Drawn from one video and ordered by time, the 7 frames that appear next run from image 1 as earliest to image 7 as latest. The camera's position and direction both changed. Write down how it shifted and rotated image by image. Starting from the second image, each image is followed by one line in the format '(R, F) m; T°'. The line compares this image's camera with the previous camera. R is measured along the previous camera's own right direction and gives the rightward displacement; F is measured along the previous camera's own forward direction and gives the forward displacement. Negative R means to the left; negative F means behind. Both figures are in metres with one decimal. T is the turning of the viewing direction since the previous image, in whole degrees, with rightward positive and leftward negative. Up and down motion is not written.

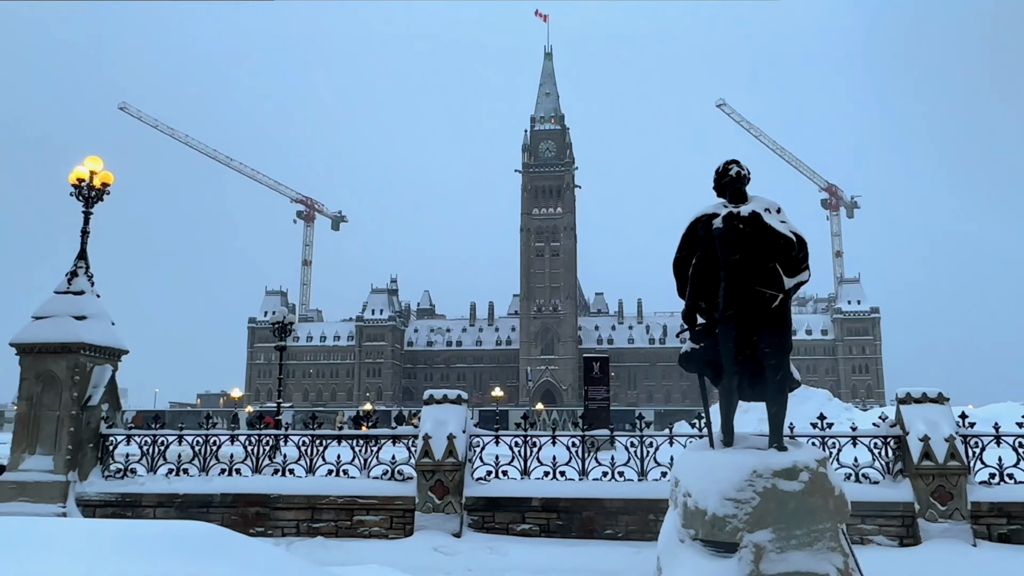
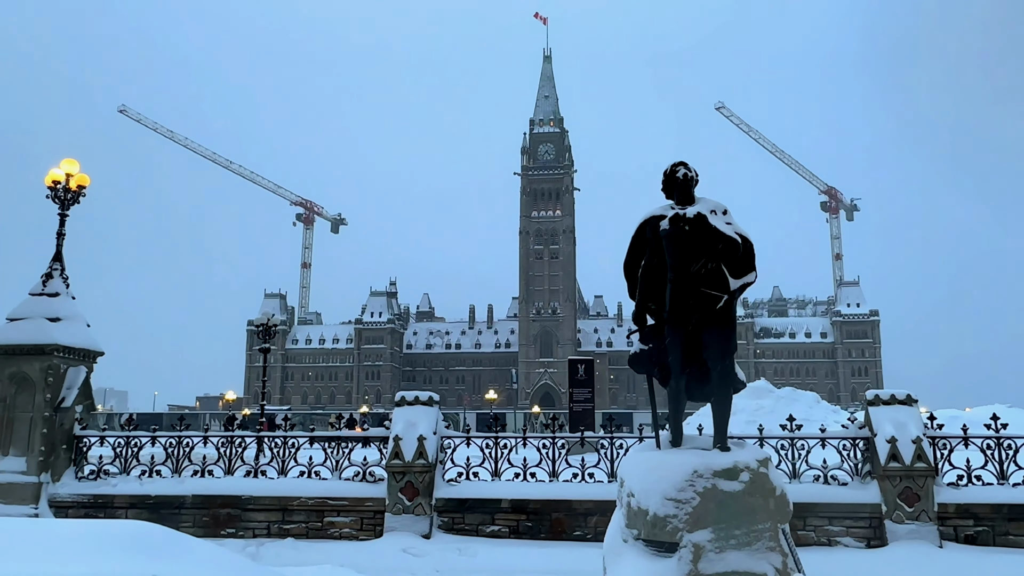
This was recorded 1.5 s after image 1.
(+0.4, 0.0) m; 0°
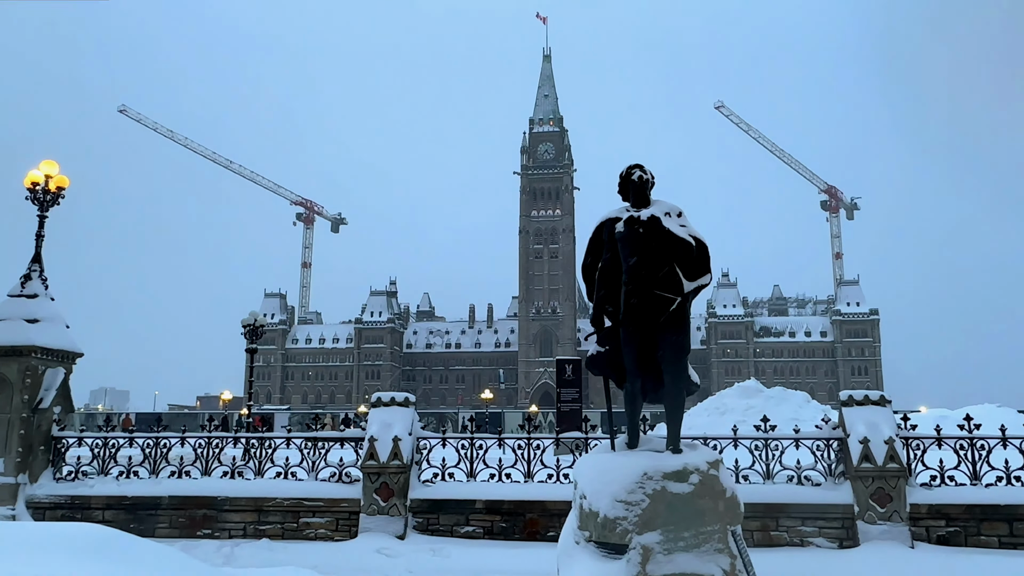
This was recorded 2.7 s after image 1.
(+0.3, 0.0) m; 0°
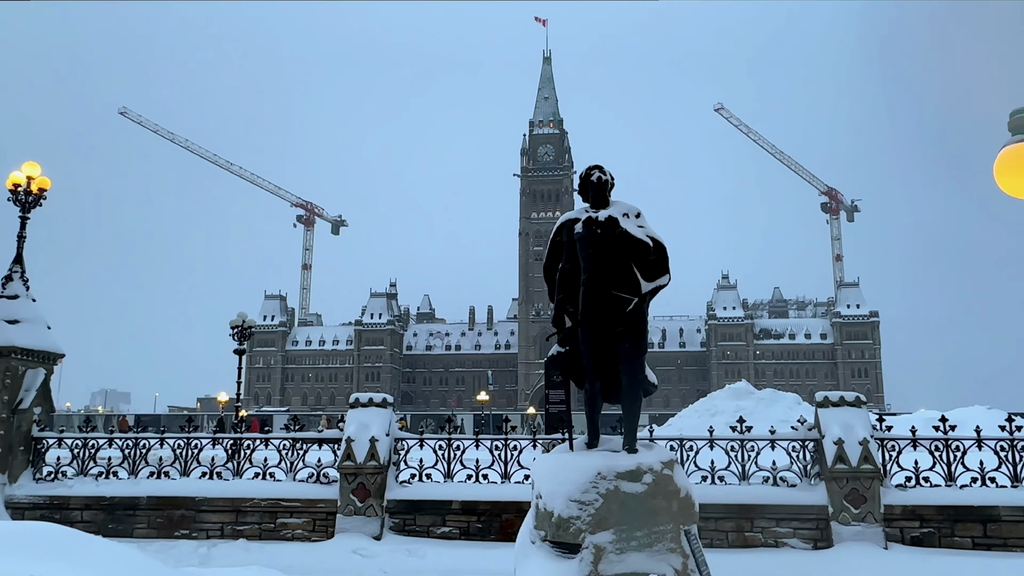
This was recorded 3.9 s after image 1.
(+0.3, 0.0) m; 0°
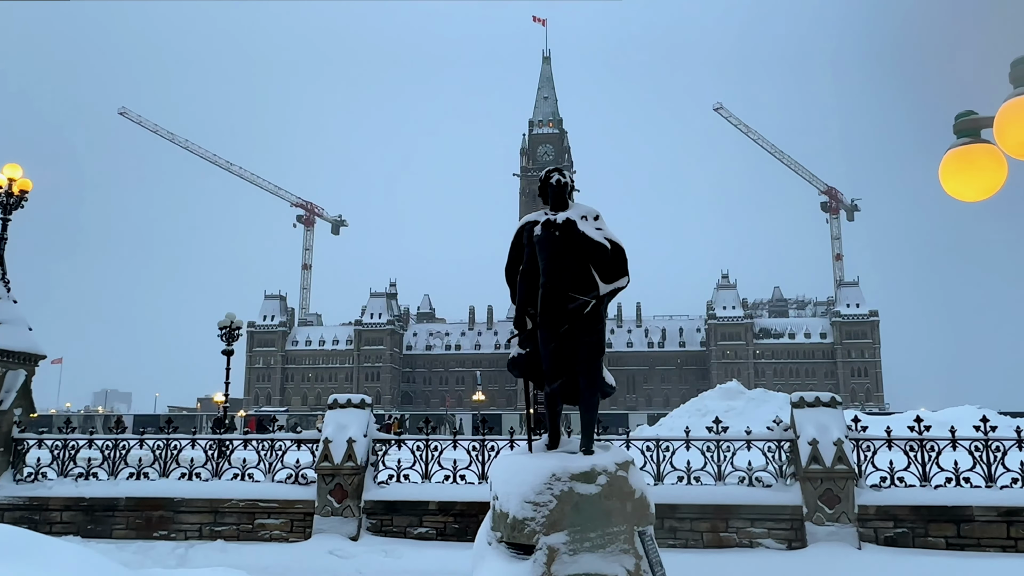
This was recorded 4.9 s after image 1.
(+0.3, 0.0) m; 0°
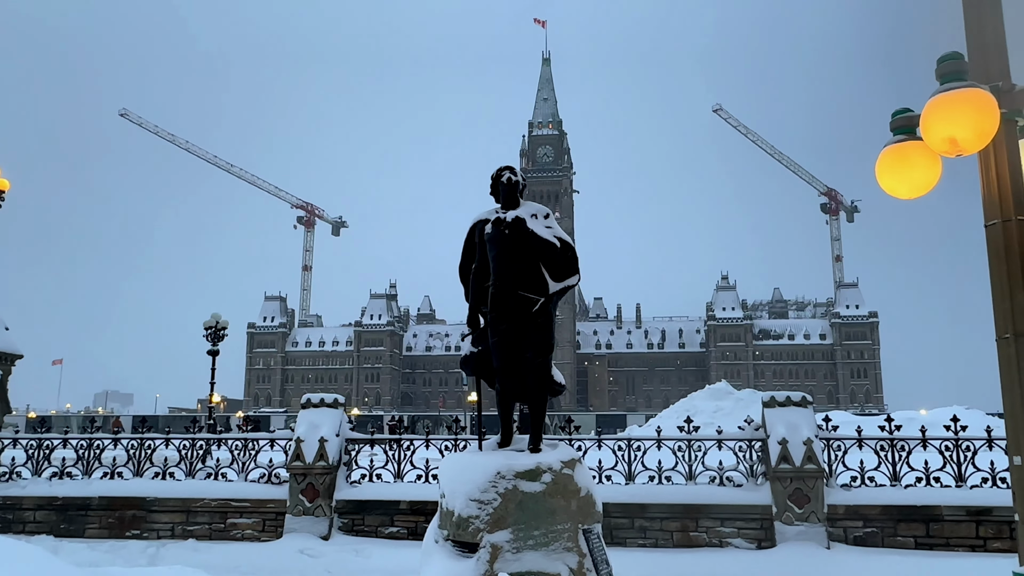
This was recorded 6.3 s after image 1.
(+0.4, 0.0) m; 0°
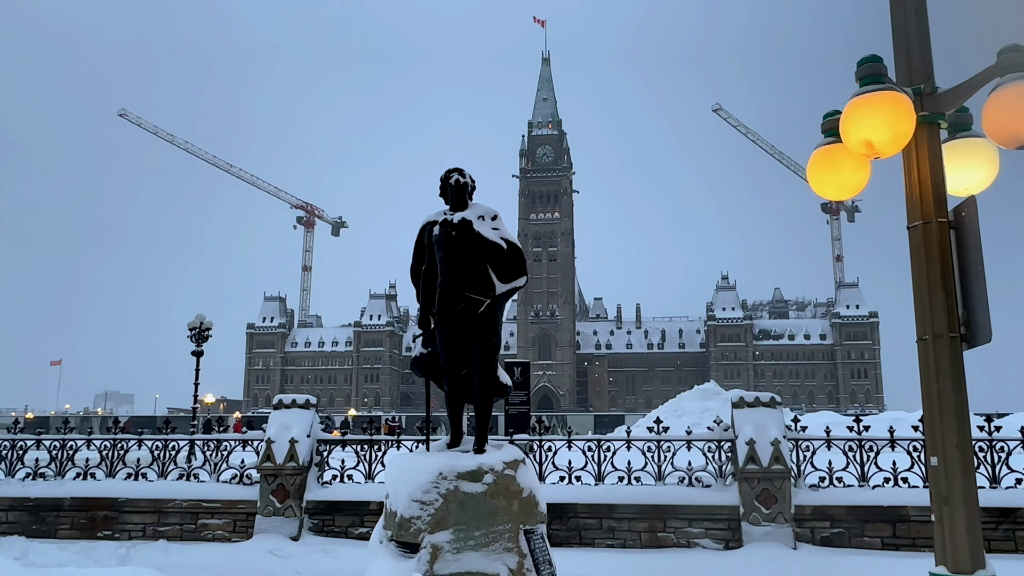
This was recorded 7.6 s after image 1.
(+0.4, 0.0) m; 0°
